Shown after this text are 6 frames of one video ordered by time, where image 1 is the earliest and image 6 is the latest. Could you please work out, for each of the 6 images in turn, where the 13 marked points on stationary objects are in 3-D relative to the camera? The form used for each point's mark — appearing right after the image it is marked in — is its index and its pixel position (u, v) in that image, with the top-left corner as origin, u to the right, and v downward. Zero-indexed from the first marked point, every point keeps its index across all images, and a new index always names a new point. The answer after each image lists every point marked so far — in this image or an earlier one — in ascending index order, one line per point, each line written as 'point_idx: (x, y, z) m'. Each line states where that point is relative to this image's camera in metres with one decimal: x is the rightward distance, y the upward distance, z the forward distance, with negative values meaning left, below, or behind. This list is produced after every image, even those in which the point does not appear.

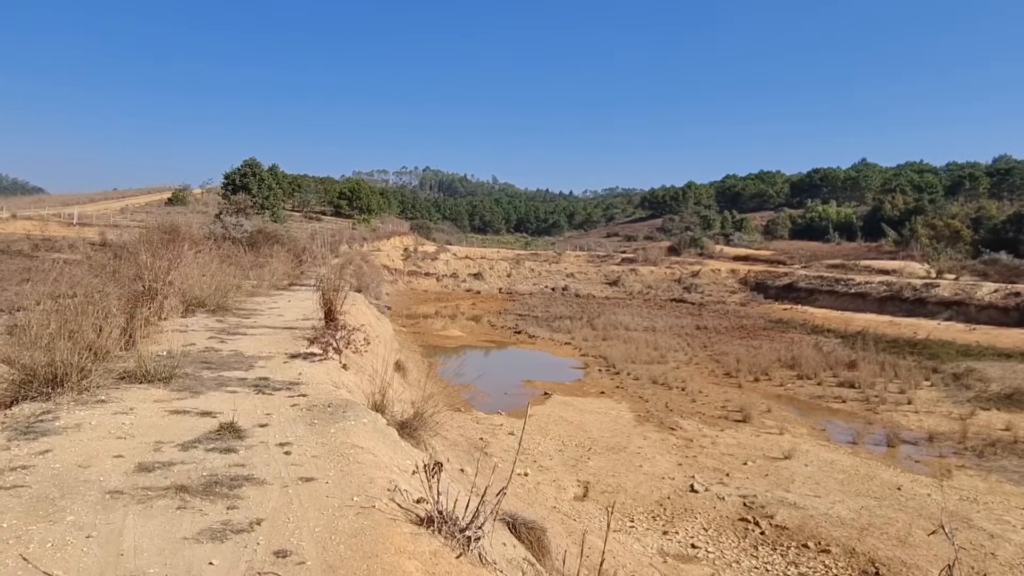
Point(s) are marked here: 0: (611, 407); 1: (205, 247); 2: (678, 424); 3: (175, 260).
0: (+1.7, -2.0, +13.3) m
1: (-6.7, +0.8, +16.7) m
2: (+2.6, -2.1, +12.0) m
3: (-5.0, +0.4, +11.3) m
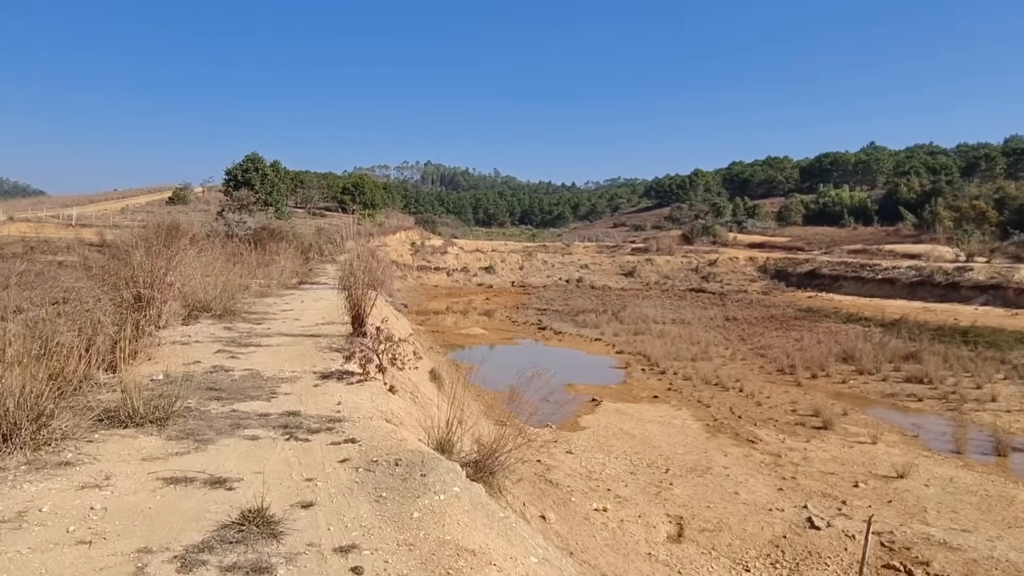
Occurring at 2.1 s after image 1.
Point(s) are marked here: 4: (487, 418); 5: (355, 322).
0: (+2.4, -1.9, +11.7) m
1: (-6.0, +0.8, +15.2) m
2: (+3.3, -2.0, +10.5) m
3: (-4.3, +0.4, +9.8) m
4: (-0.3, -1.7, +9.3) m
5: (-1.9, -0.5, +9.6) m
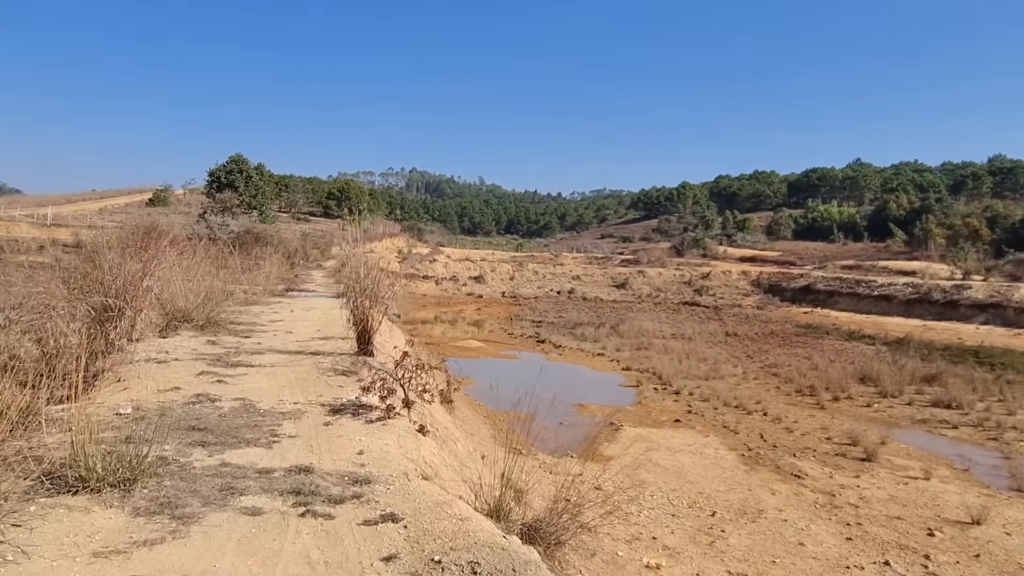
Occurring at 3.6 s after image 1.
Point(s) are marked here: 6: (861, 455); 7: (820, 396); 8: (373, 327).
0: (+2.6, -2.1, +10.7) m
1: (-5.9, +0.7, +14.0) m
2: (+3.5, -2.2, +9.5) m
3: (-4.1, +0.3, +8.6) m
4: (-0.1, -1.8, +8.2) m
5: (-1.7, -0.6, +8.5) m
6: (+4.8, -2.3, +10.6) m
7: (+6.2, -2.2, +15.5) m
8: (-1.5, -0.4, +8.4) m
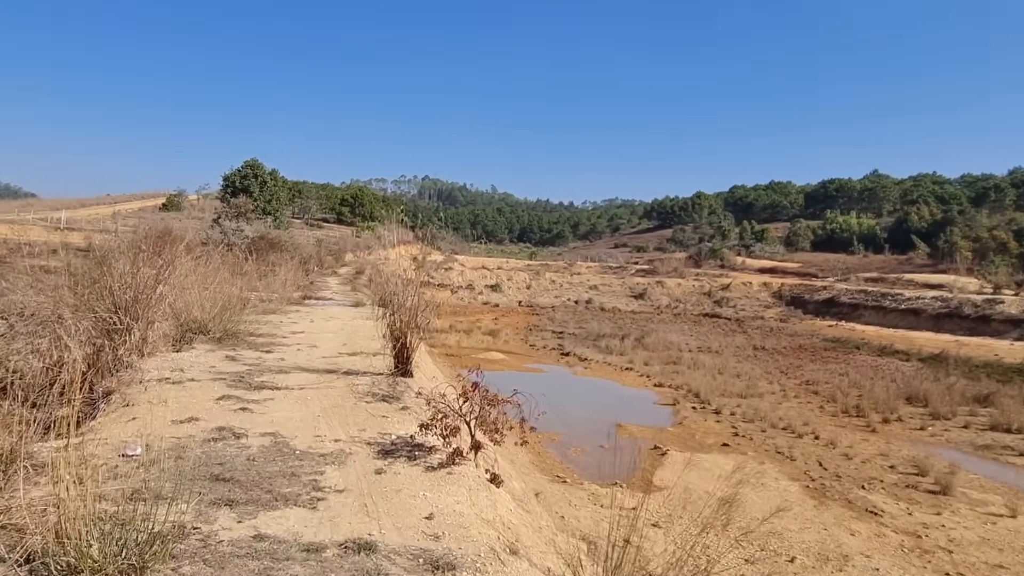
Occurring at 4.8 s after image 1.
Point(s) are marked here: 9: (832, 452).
0: (+3.1, -2.3, +9.8) m
1: (-5.3, +0.5, +13.3) m
2: (+4.0, -2.4, +8.6) m
3: (-3.6, +0.2, +7.9) m
4: (+0.4, -1.9, +7.4) m
5: (-1.2, -0.7, +7.7) m
6: (+5.3, -2.5, +9.7) m
7: (+6.8, -2.5, +14.6) m
8: (-1.0, -0.5, +7.6) m
9: (+4.7, -2.4, +11.3) m
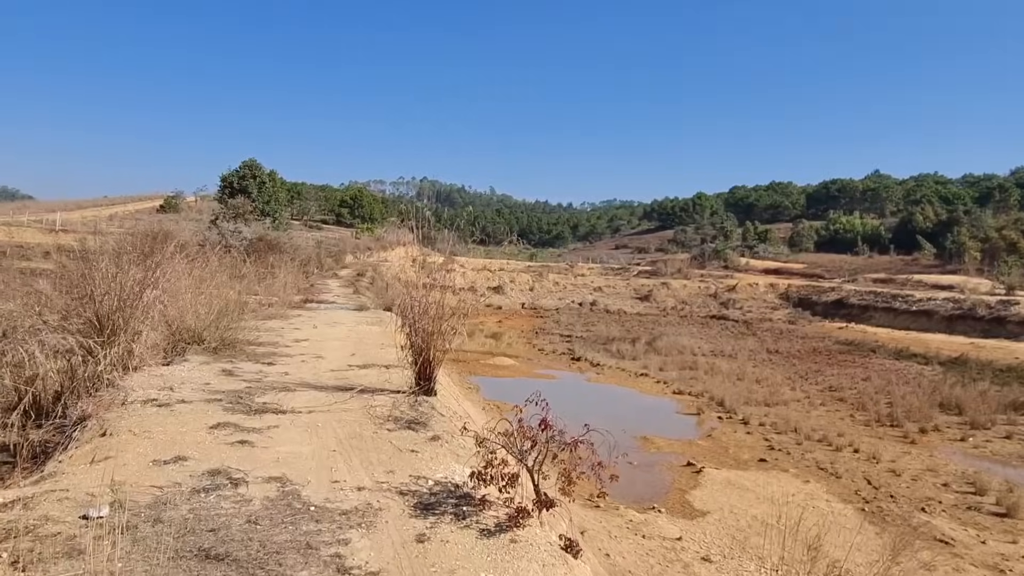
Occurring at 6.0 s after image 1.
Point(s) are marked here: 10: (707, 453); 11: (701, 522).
0: (+3.4, -2.4, +9.0) m
1: (-5.0, +0.5, +12.4) m
2: (+4.3, -2.4, +7.7) m
3: (-3.3, +0.1, +7.0) m
4: (+0.7, -2.0, +6.5) m
5: (-0.9, -0.7, +6.9) m
6: (+5.6, -2.6, +8.9) m
7: (+7.1, -2.5, +13.7) m
8: (-0.7, -0.6, +6.8) m
9: (+5.0, -2.5, +10.5) m
10: (+2.7, -2.3, +10.7) m
11: (+1.9, -2.3, +7.6) m
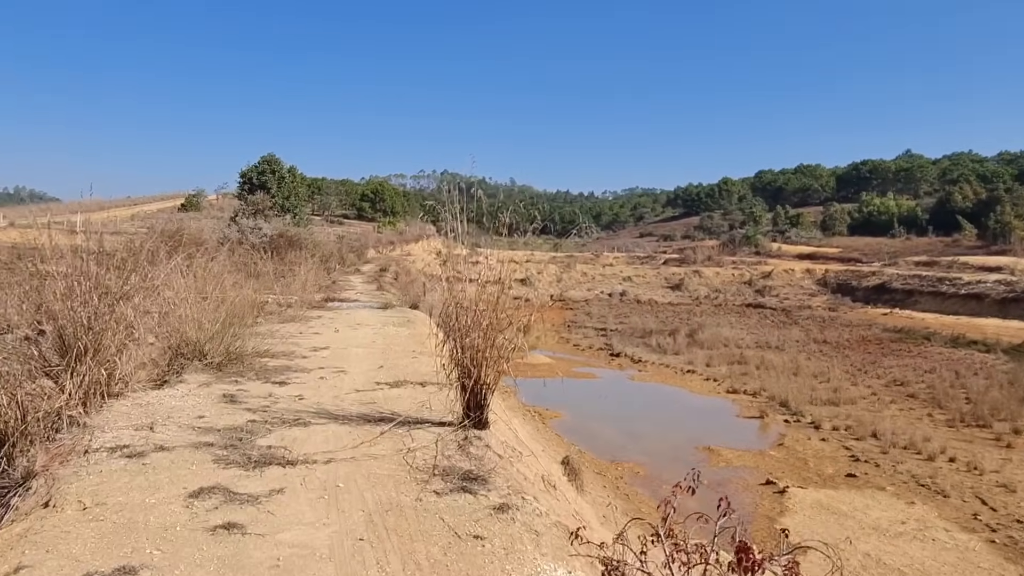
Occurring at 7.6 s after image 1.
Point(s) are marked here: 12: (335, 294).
0: (+4.0, -2.3, +7.6) m
1: (-4.4, +0.4, +11.3) m
2: (+4.8, -2.3, +6.4) m
3: (-2.8, +0.1, +5.8) m
4: (+1.2, -1.9, +5.3) m
5: (-0.4, -0.7, +5.6) m
6: (+6.2, -2.4, +7.5) m
7: (+7.8, -2.3, +12.3) m
8: (-0.2, -0.6, +5.5) m
9: (+5.6, -2.3, +9.1) m
10: (+3.4, -2.2, +9.3) m
11: (+2.4, -2.3, +6.3) m
12: (-4.5, -0.2, +19.5) m
